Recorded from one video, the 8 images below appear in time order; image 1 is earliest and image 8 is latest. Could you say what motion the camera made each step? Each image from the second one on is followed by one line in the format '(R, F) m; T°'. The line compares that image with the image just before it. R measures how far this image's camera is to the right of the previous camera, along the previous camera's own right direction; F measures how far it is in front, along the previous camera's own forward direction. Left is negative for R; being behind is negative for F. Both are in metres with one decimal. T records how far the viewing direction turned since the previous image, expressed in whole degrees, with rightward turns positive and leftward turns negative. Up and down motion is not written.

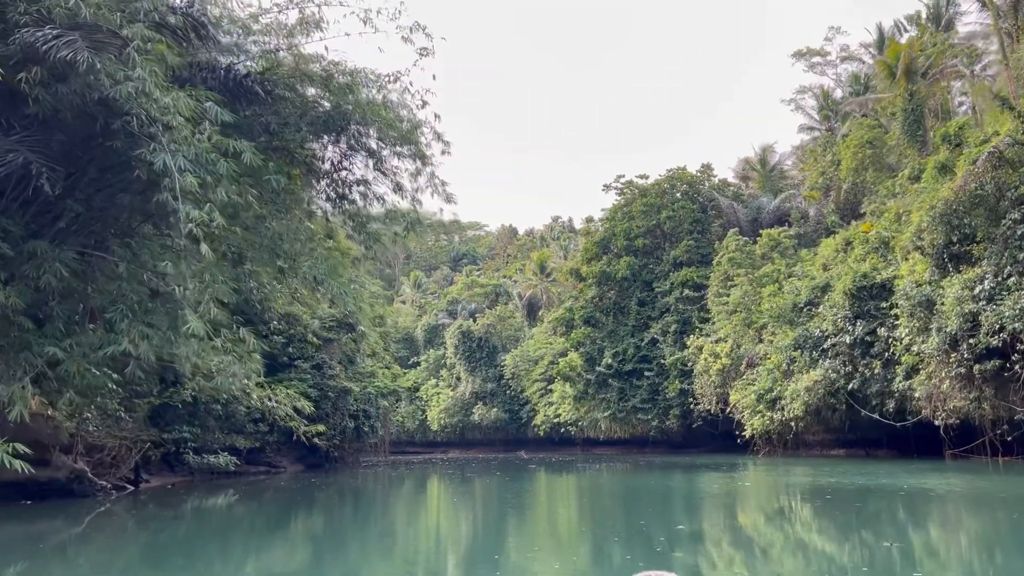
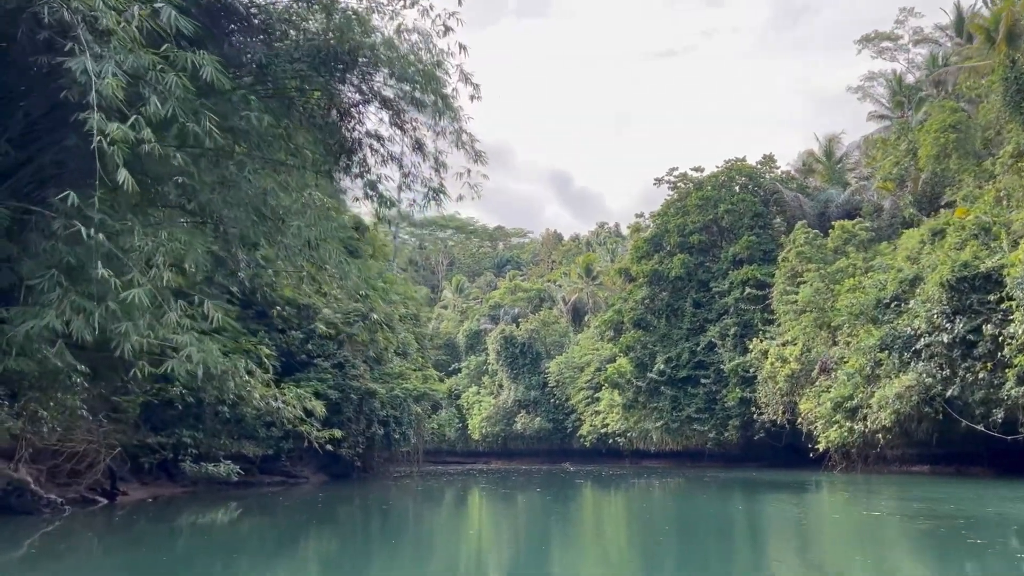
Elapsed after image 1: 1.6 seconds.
(0.0, +2.0) m; -3°
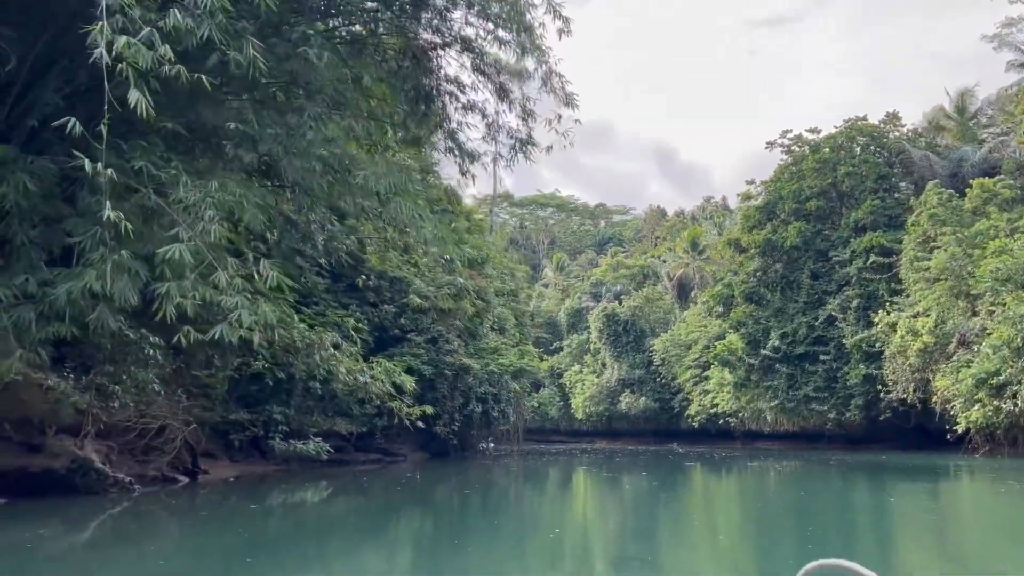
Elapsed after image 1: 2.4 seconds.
(0.0, +1.0) m; -7°
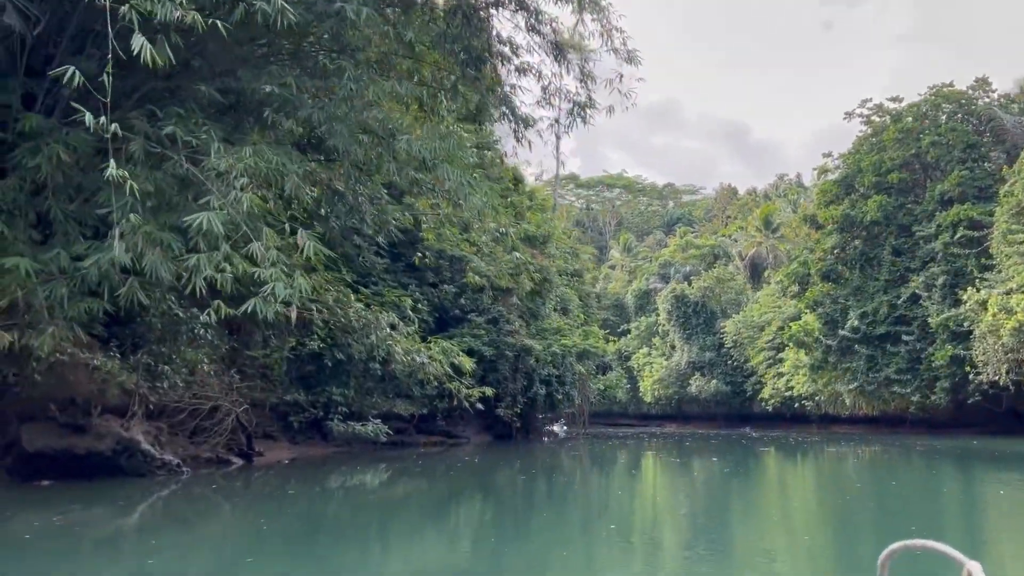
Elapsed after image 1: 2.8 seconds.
(+0.1, +0.5) m; -5°
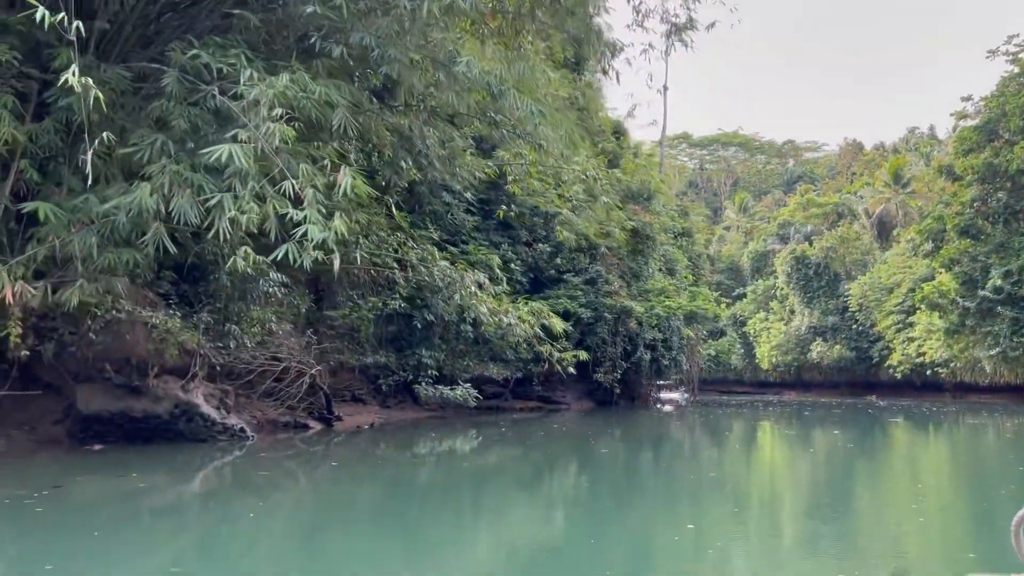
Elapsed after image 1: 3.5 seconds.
(+0.2, +0.8) m; -7°
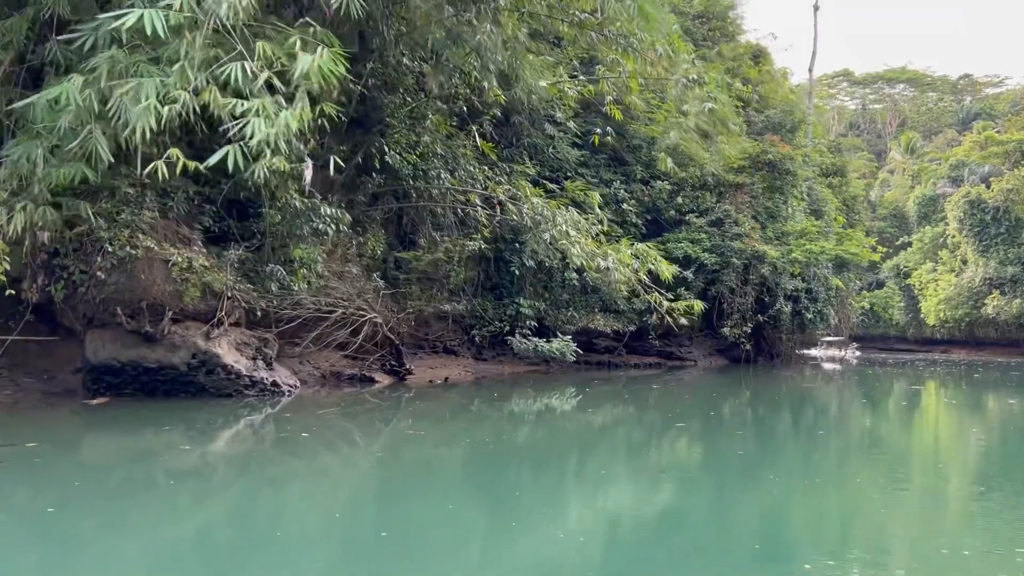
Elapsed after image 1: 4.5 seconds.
(+0.5, +1.3) m; -10°
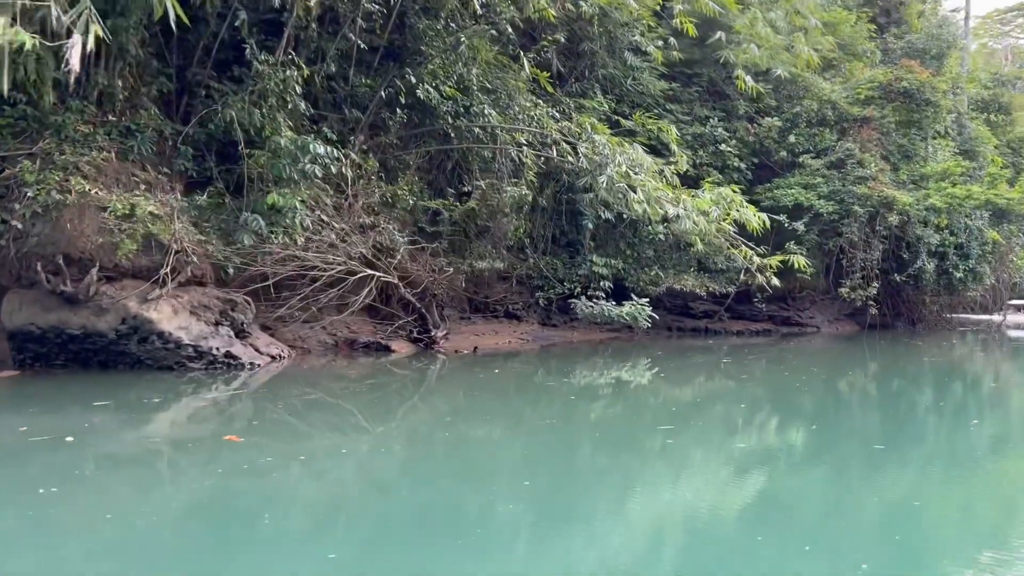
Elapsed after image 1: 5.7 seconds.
(+0.7, +1.4) m; -9°
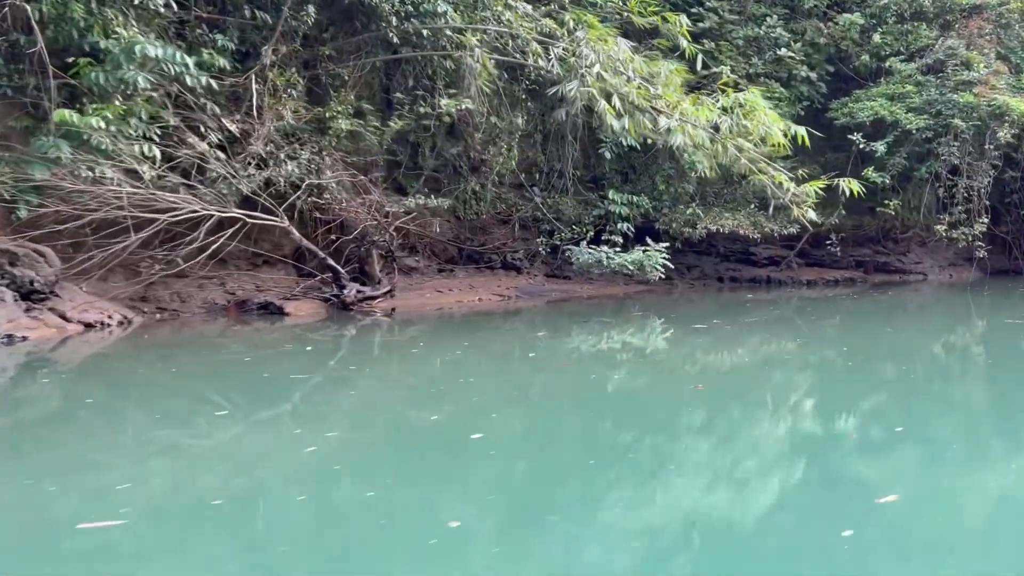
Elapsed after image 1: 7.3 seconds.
(+1.2, +1.7) m; -9°
